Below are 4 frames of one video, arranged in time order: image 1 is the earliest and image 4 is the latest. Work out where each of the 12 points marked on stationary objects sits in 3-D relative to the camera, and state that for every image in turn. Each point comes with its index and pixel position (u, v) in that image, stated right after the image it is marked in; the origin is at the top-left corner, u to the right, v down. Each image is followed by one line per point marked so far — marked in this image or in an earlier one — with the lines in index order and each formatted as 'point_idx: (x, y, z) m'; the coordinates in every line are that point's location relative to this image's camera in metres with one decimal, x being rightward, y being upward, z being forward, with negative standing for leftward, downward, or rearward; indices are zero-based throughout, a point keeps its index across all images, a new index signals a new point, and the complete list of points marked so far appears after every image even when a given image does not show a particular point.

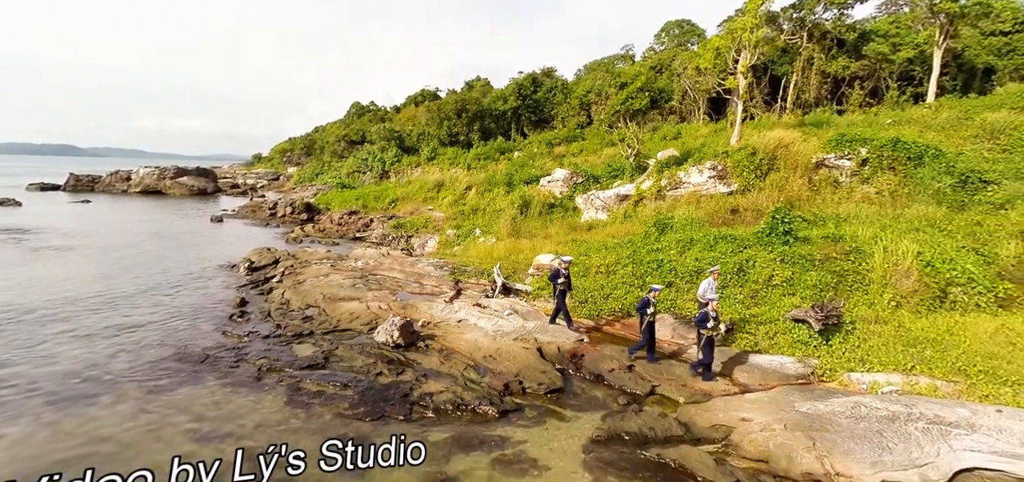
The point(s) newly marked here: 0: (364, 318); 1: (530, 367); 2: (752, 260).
0: (-4.0, -2.0, +13.8) m
1: (+0.4, -2.6, +10.8) m
2: (+6.5, -0.5, +13.8) m
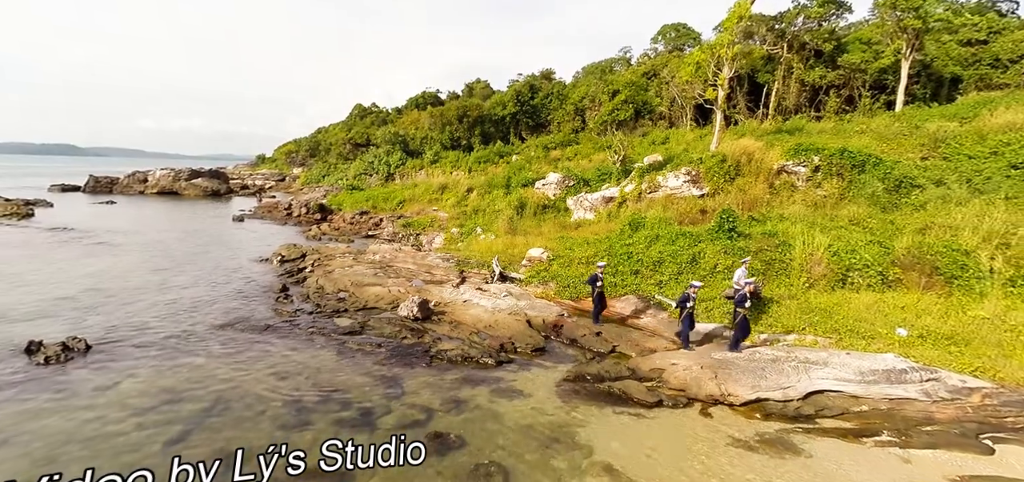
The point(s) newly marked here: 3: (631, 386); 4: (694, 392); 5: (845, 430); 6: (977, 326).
0: (-4.1, -1.9, +17.0) m
1: (+0.2, -2.5, +14.0) m
2: (+6.3, -0.4, +17.0) m
3: (+2.5, -3.1, +10.9) m
4: (+3.8, -3.1, +10.6) m
5: (+6.2, -3.5, +9.5) m
6: (+10.4, -1.9, +11.5) m
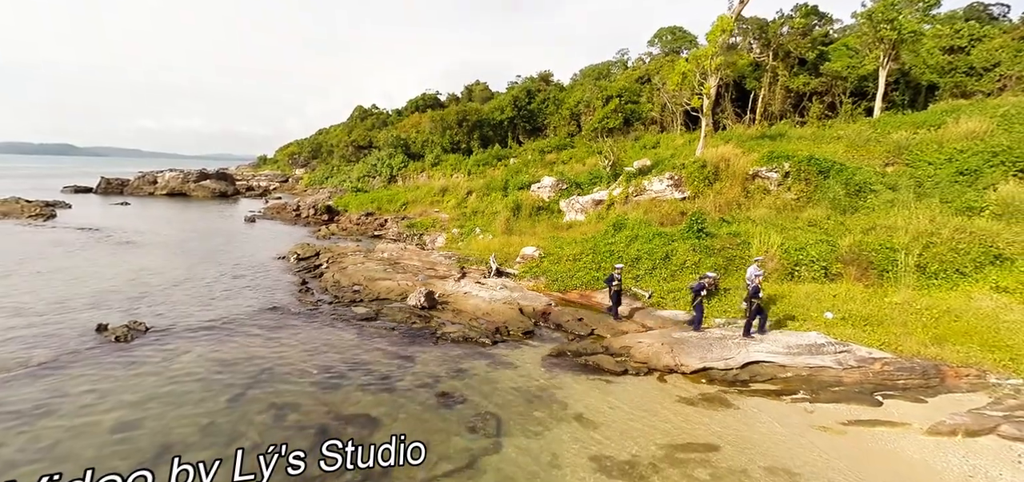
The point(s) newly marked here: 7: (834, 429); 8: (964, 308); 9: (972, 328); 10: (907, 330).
0: (-4.3, -1.9, +19.3) m
1: (0.0, -2.4, +16.3) m
2: (+6.1, -0.3, +19.3) m
3: (+2.4, -3.1, +13.2) m
4: (+3.6, -3.1, +13.0) m
5: (+6.0, -3.5, +11.9) m
6: (+10.2, -1.9, +13.9) m
7: (+6.3, -3.7, +10.1) m
8: (+11.8, -1.7, +13.4) m
9: (+11.3, -2.1, +12.6) m
10: (+10.0, -2.3, +12.9) m
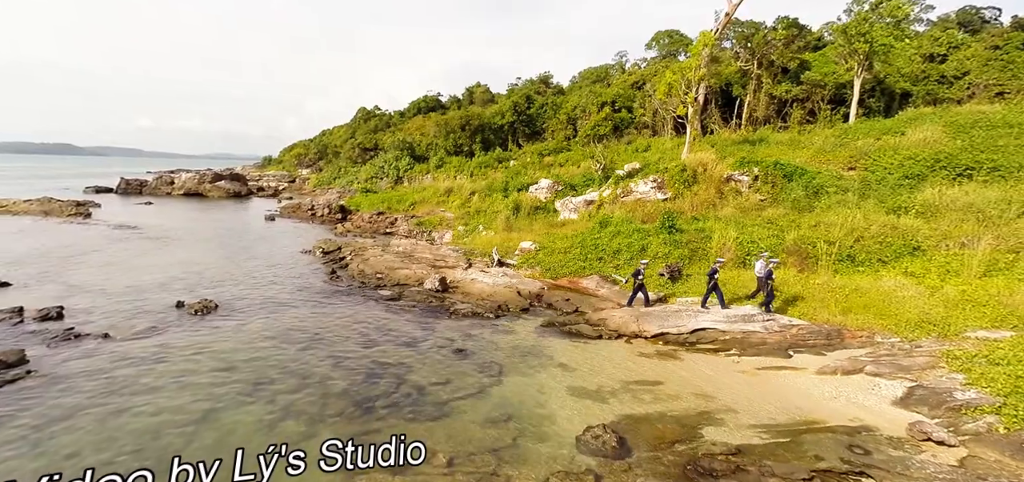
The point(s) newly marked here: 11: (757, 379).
0: (-4.3, -1.6, +22.8) m
1: (0.0, -2.2, +19.7) m
2: (+6.1, -0.1, +22.7) m
3: (+2.3, -2.8, +16.7) m
4: (+3.6, -2.9, +16.4) m
5: (+5.9, -3.2, +15.3) m
6: (+10.2, -1.6, +17.3) m
7: (+6.3, -3.5, +13.6) m
8: (+11.8, -1.5, +16.8) m
9: (+11.2, -1.9, +16.0) m
10: (+9.9, -2.0, +16.4) m
11: (+6.2, -3.5, +13.0) m
